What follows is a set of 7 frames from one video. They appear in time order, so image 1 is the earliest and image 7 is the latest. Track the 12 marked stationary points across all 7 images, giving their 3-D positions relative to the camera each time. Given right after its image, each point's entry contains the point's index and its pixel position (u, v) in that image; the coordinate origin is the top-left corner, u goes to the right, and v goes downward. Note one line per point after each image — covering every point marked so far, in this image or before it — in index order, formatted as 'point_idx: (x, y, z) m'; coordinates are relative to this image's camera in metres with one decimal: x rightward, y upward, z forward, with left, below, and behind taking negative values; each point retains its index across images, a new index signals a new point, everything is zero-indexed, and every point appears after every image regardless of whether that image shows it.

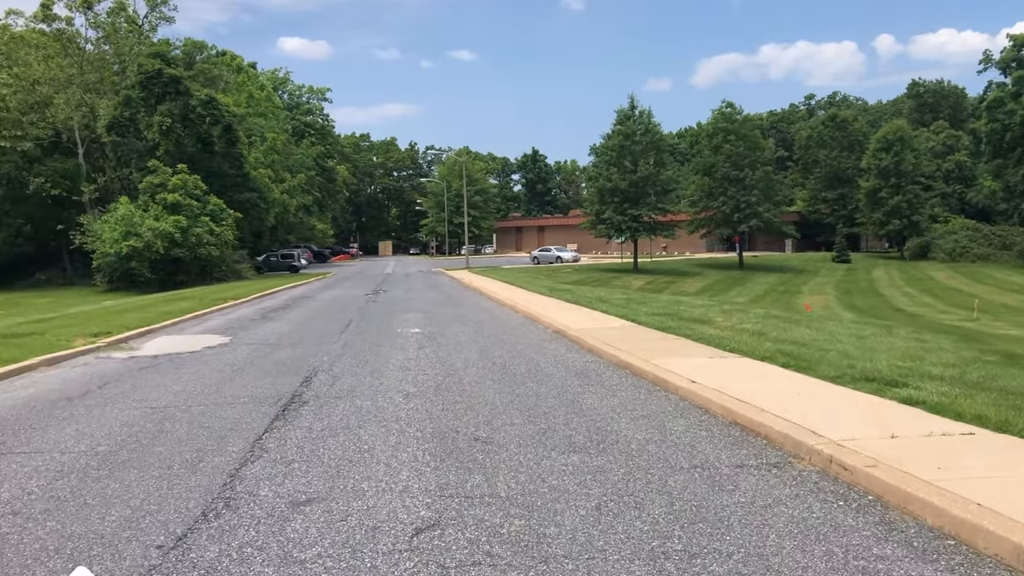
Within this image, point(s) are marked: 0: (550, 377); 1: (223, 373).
0: (+0.4, -0.9, +9.7) m
1: (-3.3, -1.0, +10.8) m
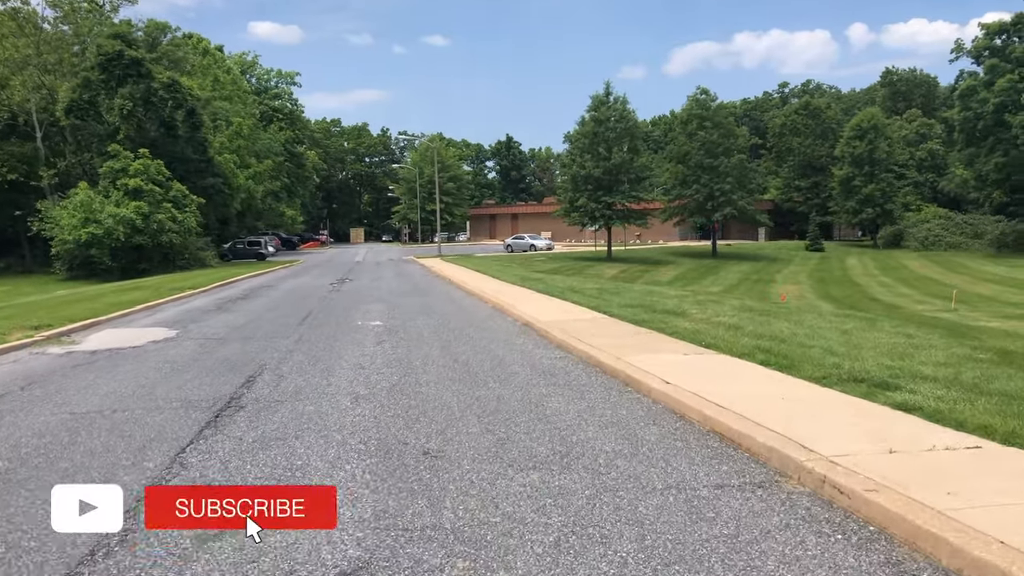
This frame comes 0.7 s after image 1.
0: (0.0, -0.9, +9.0) m
1: (-3.7, -0.9, +10.0) m
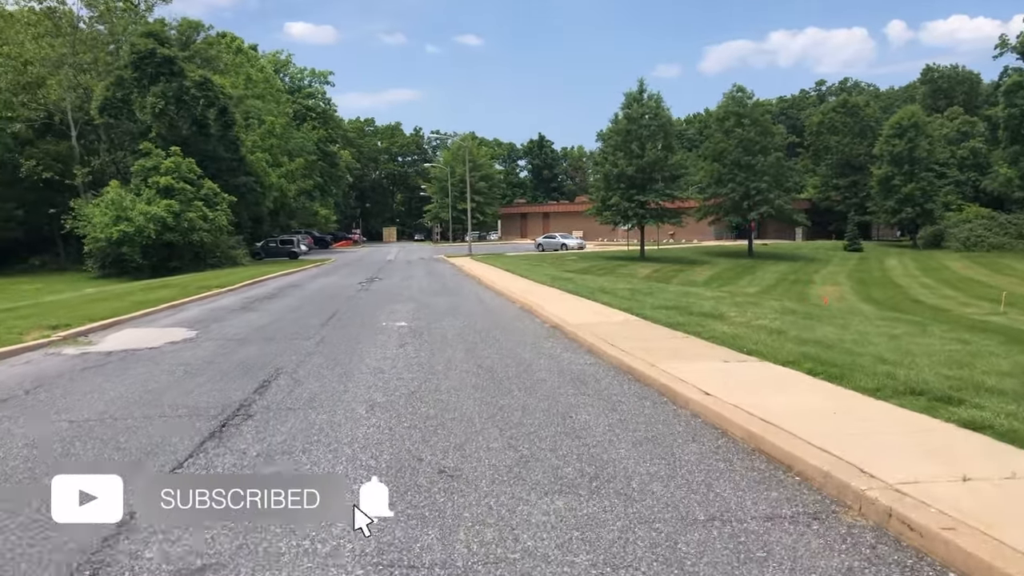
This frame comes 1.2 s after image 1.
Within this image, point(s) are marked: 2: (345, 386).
0: (+0.3, -0.9, +8.5) m
1: (-3.5, -0.9, +9.6) m
2: (-1.5, -0.9, +8.6) m
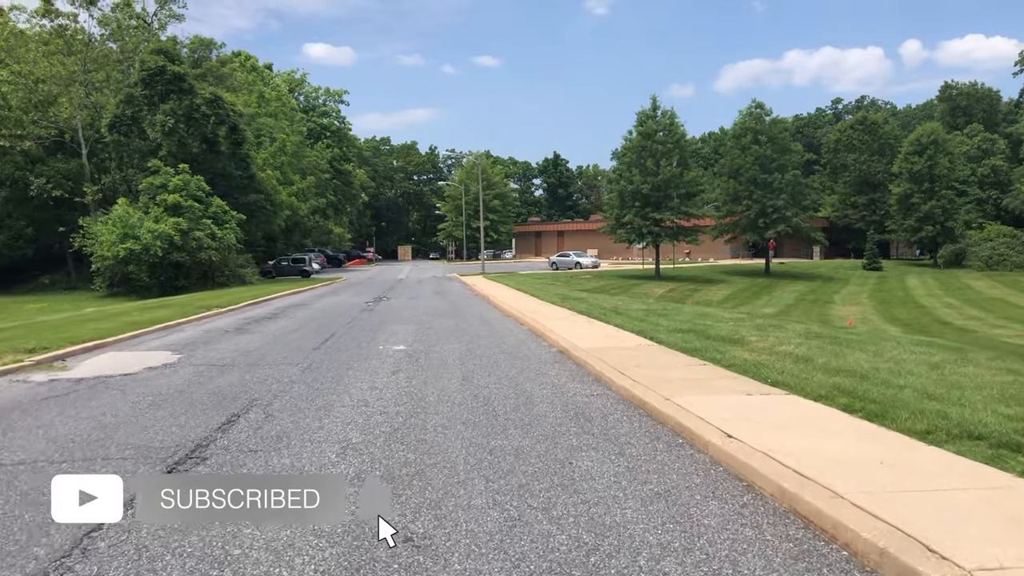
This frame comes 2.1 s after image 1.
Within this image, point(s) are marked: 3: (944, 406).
0: (+0.2, -1.1, +7.5) m
1: (-3.5, -1.1, +8.7) m
2: (-1.6, -1.1, +7.7) m
3: (+3.2, -0.9, +7.0) m
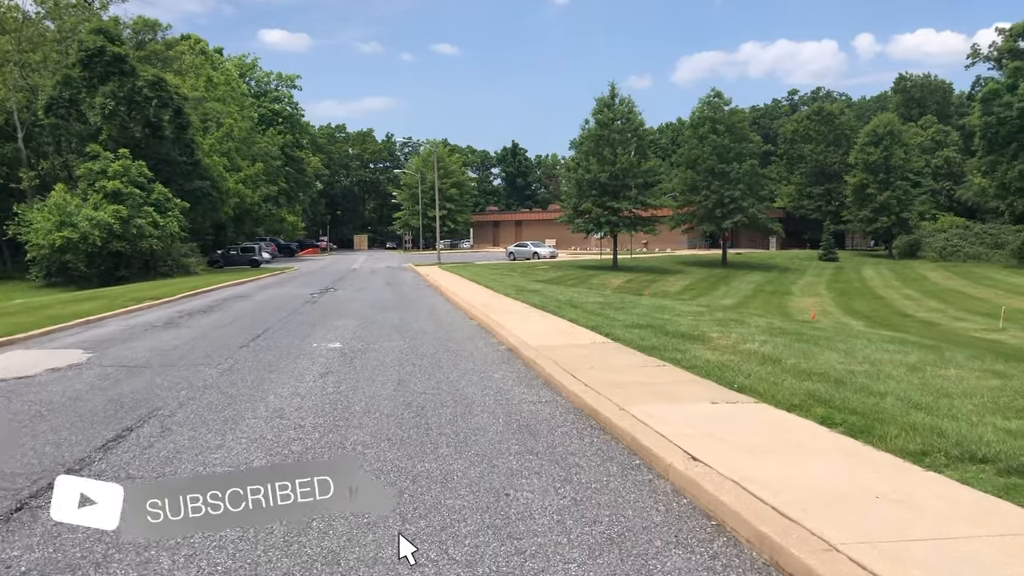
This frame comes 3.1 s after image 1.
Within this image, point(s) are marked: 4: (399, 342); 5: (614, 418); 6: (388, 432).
0: (-0.2, -1.0, +6.6) m
1: (-4.0, -1.1, +7.5) m
2: (-2.0, -1.1, +6.6) m
3: (+2.8, -0.9, +6.2) m
4: (-1.6, -0.8, +13.0) m
5: (+0.7, -0.9, +6.7) m
6: (-0.9, -1.0, +6.8) m
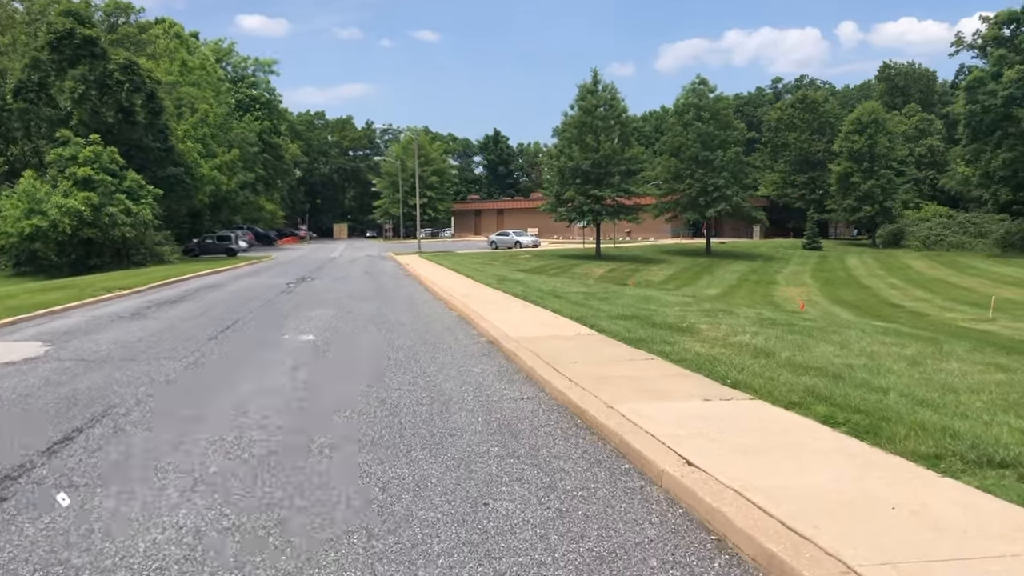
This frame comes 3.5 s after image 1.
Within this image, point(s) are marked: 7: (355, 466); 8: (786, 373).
0: (-0.4, -1.0, +6.1) m
1: (-4.1, -1.0, +7.0) m
2: (-2.2, -1.0, +6.1) m
3: (+2.7, -0.8, +5.8) m
4: (-1.8, -0.6, +12.5) m
5: (+0.6, -0.9, +6.2) m
6: (-1.0, -1.0, +6.3) m
7: (-0.9, -1.0, +5.4) m
8: (+2.2, -0.7, +7.7) m
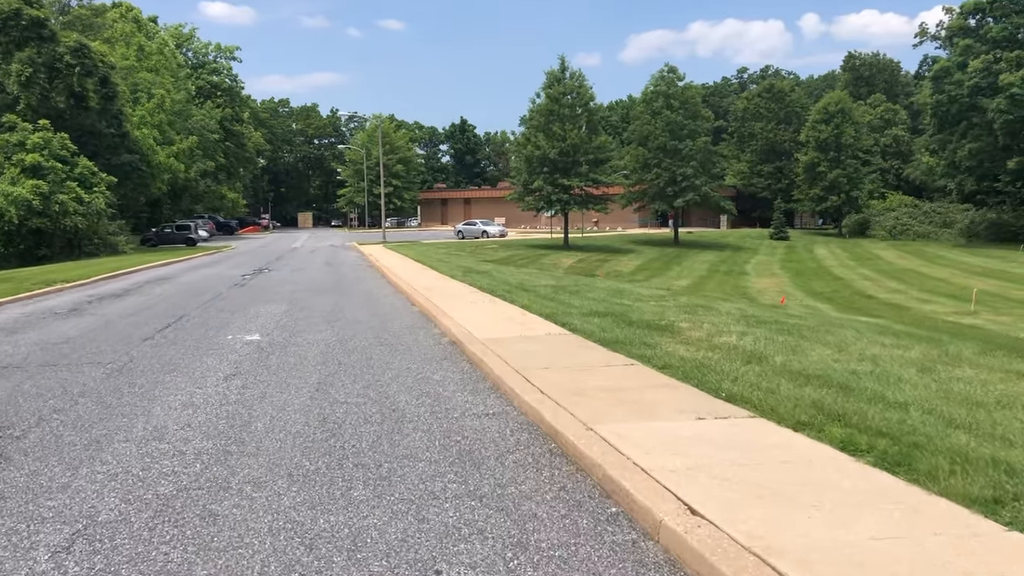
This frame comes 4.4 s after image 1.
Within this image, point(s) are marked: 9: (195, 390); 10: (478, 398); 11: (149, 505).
0: (-0.6, -1.0, +5.1) m
1: (-4.4, -1.0, +5.9) m
2: (-2.4, -1.0, +5.1) m
3: (+2.5, -0.8, +4.9) m
4: (-2.3, -0.6, +11.5) m
5: (+0.4, -0.9, +5.3) m
6: (-1.3, -1.0, +5.3) m
7: (-1.1, -1.0, +4.4) m
8: (+2.0, -0.7, +6.8) m
9: (-2.6, -0.8, +7.8) m
10: (-0.3, -0.8, +7.3) m
11: (-1.8, -1.0, +4.6) m
